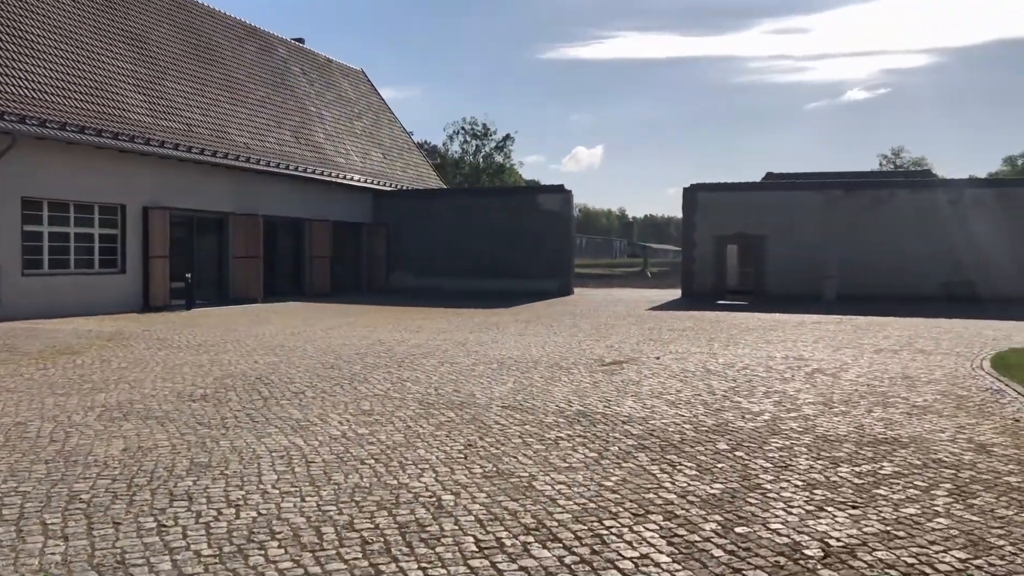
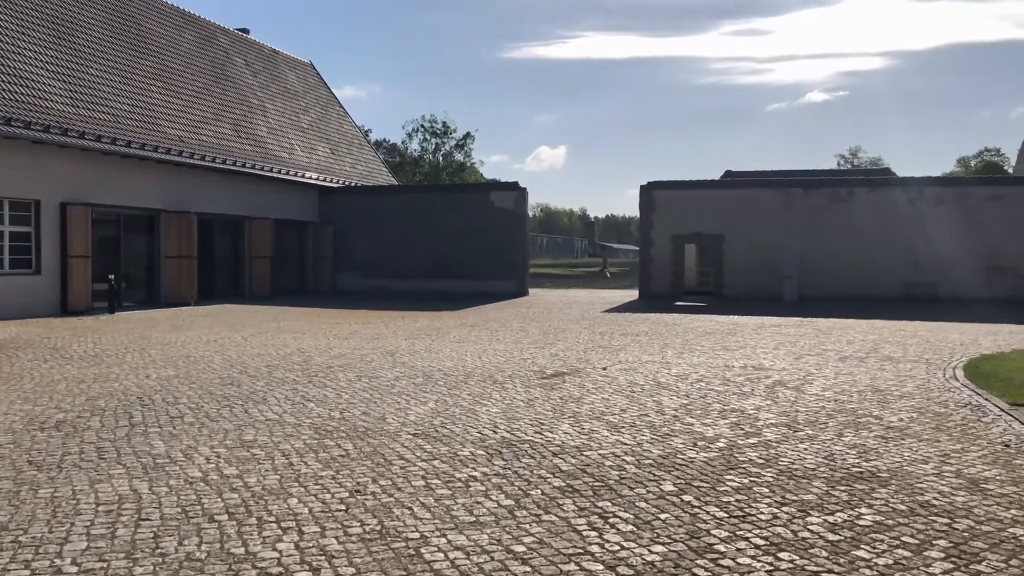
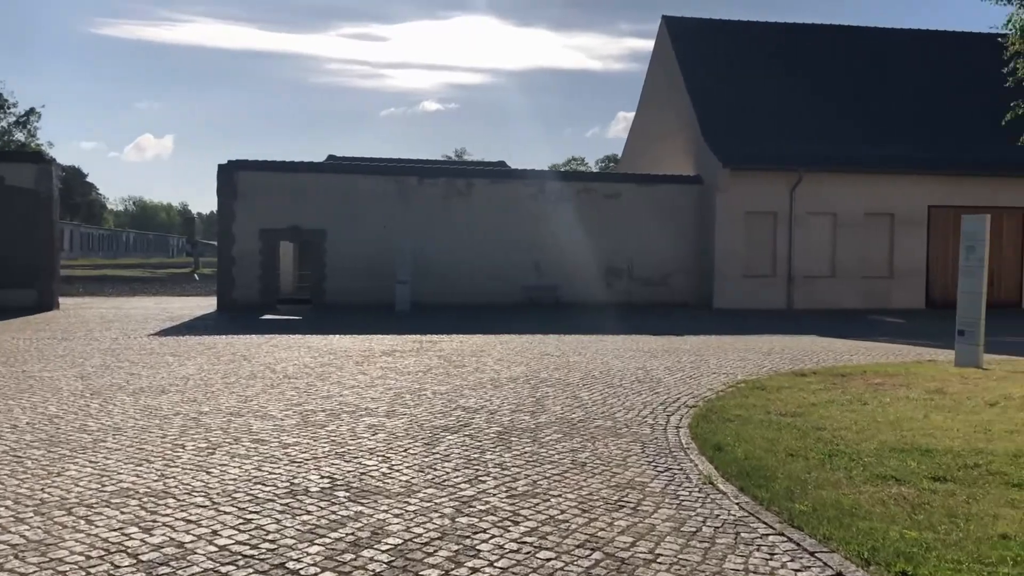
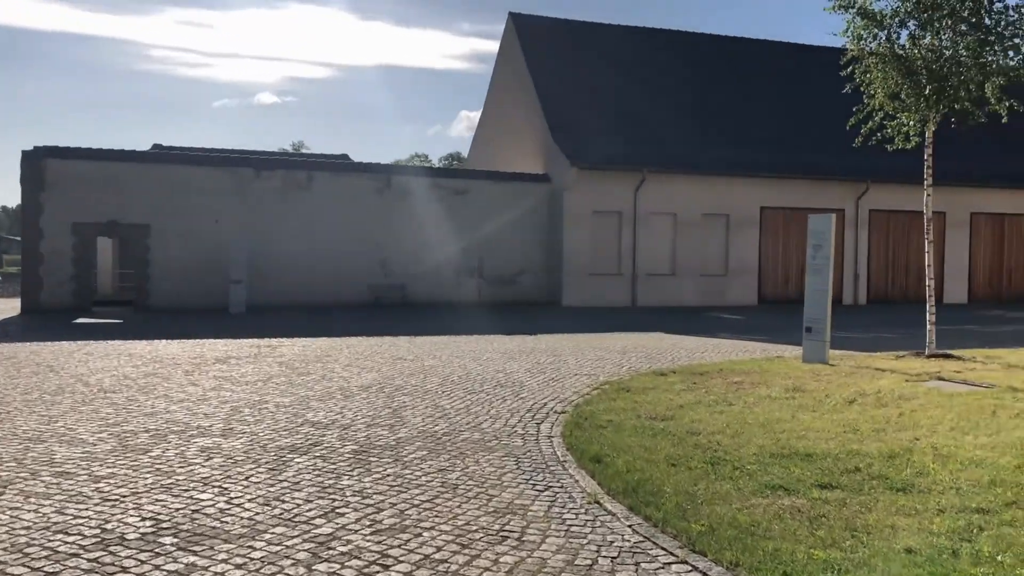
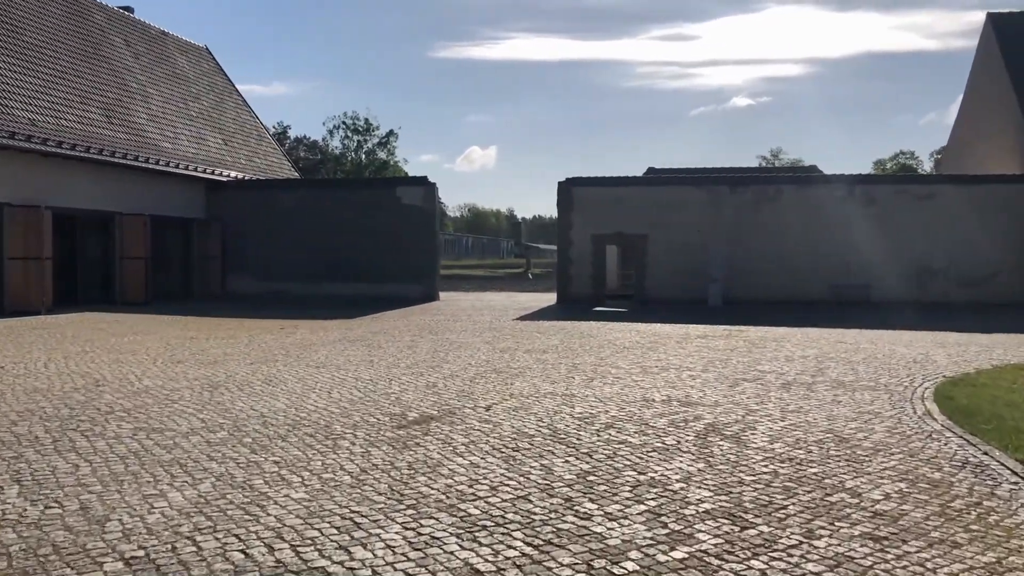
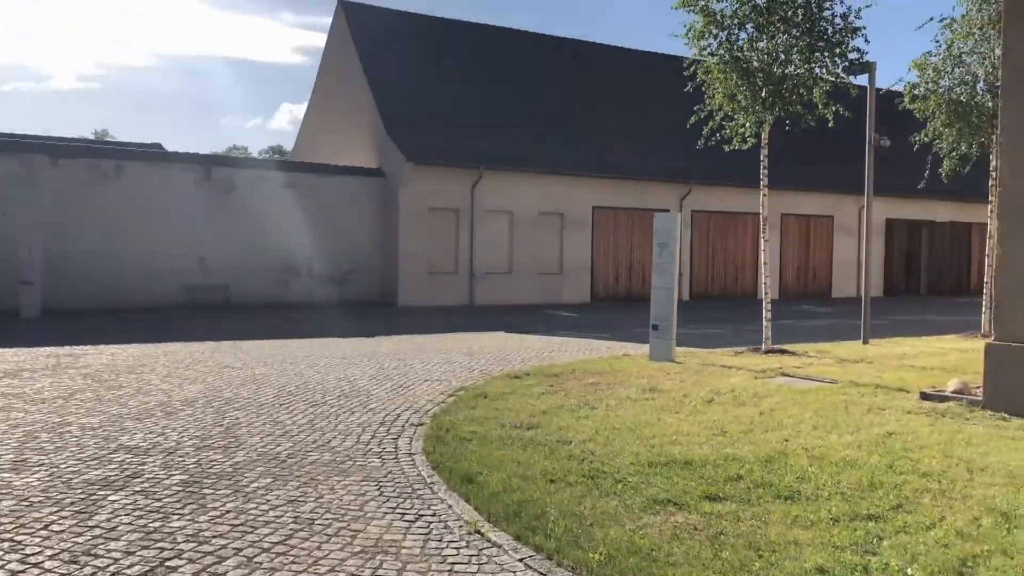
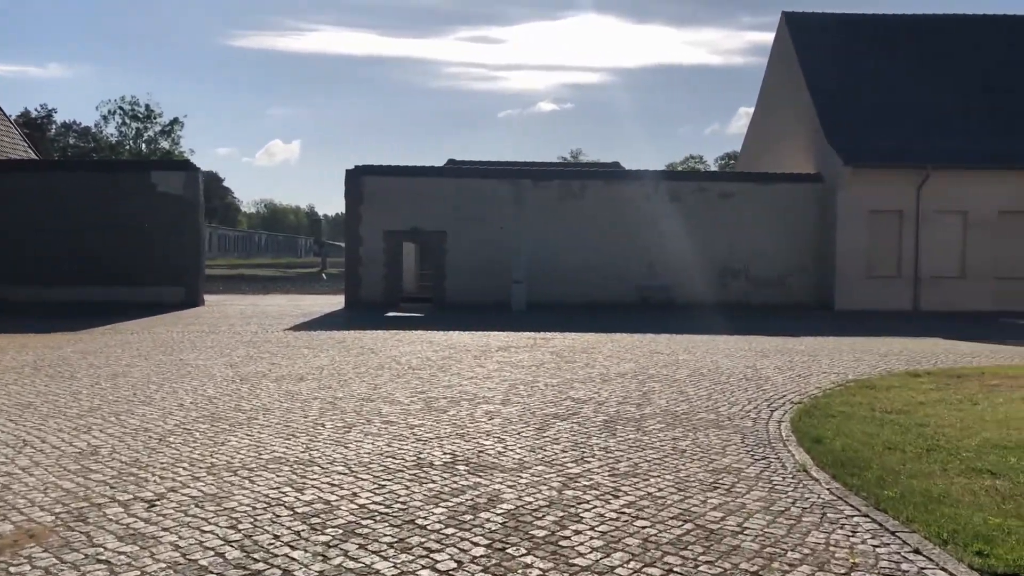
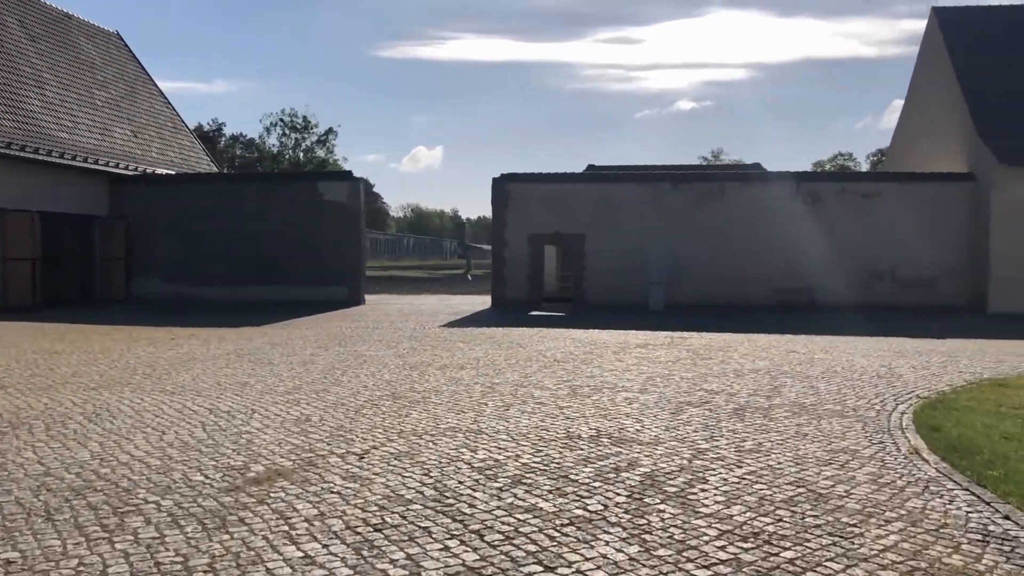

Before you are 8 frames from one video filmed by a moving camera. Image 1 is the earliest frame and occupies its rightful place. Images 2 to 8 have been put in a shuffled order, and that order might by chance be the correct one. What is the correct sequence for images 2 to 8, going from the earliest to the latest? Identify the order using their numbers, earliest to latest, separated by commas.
2, 5, 8, 7, 3, 4, 6
